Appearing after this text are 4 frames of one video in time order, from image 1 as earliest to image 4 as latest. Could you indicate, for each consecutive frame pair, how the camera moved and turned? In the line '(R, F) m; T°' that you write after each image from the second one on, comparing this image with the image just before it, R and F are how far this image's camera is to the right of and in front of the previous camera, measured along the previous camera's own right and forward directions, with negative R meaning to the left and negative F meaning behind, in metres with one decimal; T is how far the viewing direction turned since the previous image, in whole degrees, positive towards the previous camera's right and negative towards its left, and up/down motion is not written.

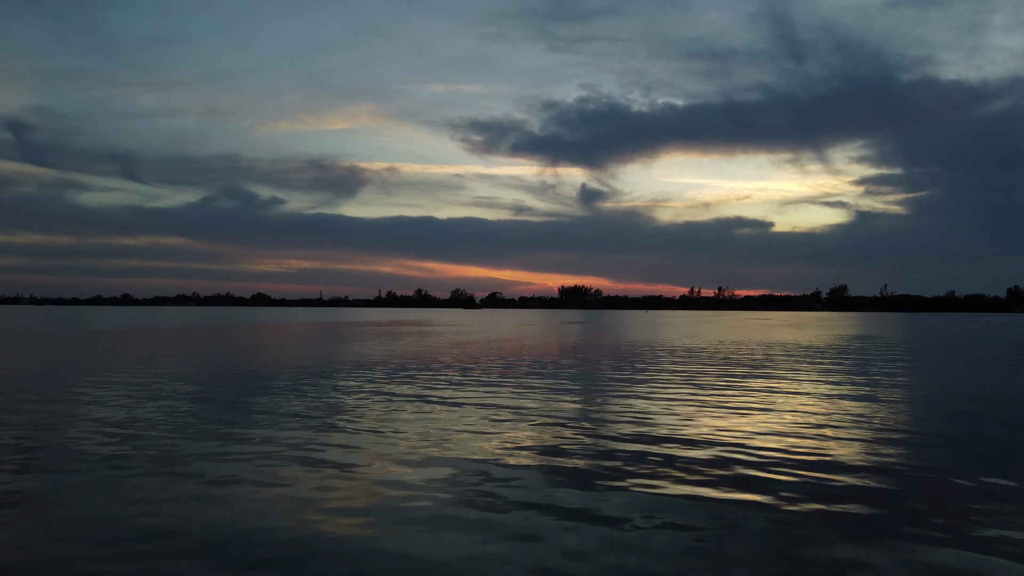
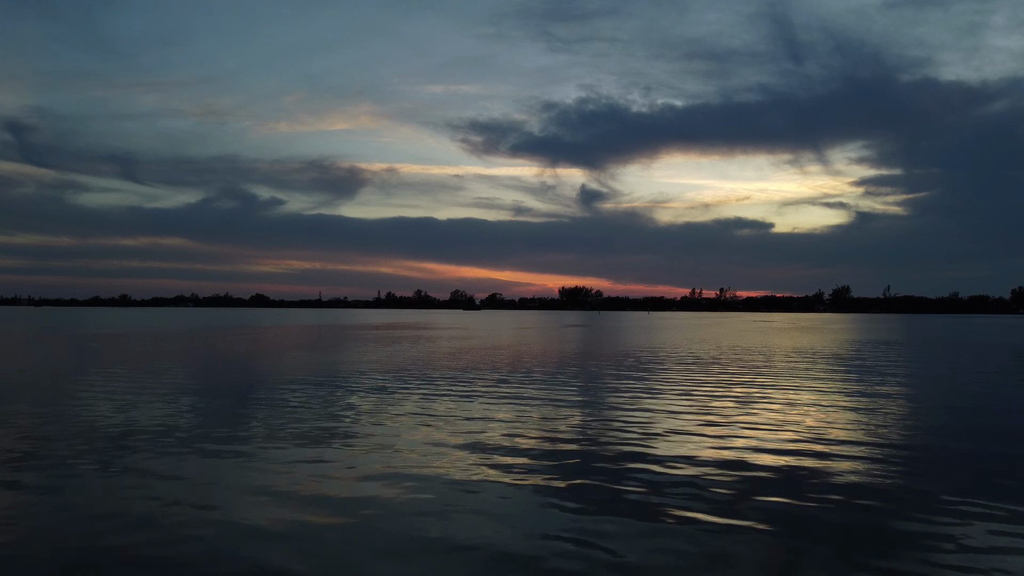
(-0.2, +0.4) m; 0°
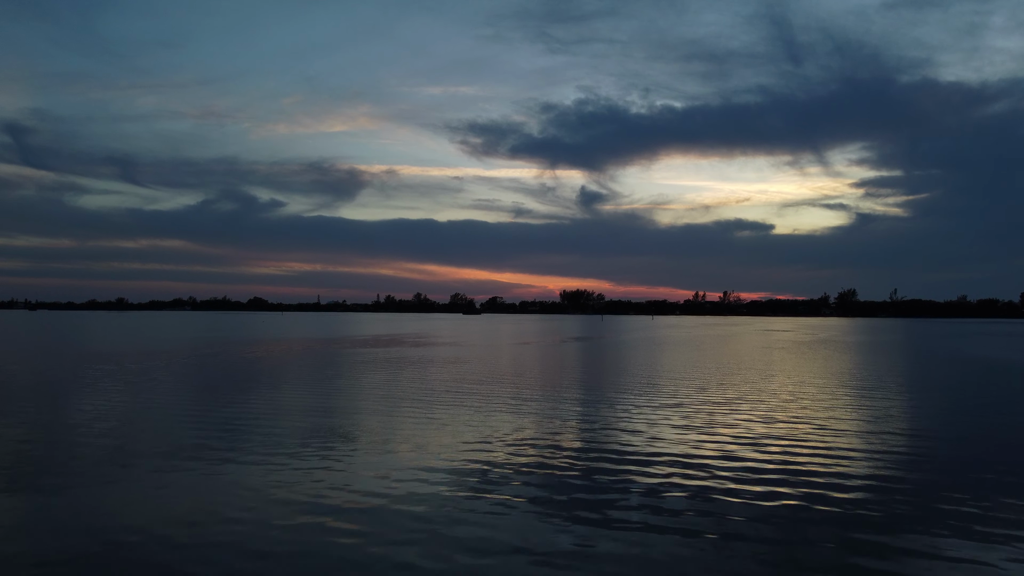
(-0.2, +1.2) m; 0°
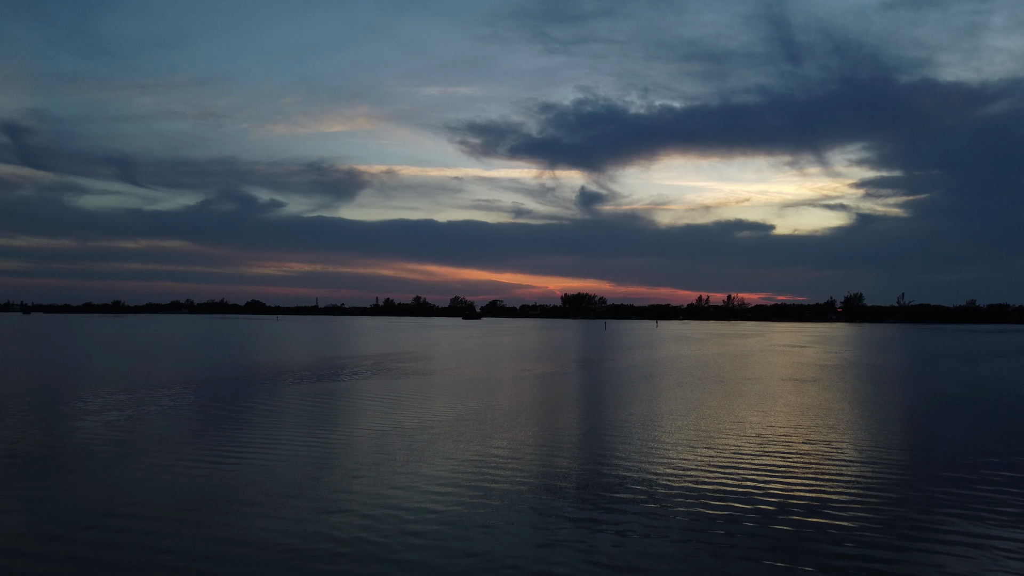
(-0.2, +1.3) m; 0°
